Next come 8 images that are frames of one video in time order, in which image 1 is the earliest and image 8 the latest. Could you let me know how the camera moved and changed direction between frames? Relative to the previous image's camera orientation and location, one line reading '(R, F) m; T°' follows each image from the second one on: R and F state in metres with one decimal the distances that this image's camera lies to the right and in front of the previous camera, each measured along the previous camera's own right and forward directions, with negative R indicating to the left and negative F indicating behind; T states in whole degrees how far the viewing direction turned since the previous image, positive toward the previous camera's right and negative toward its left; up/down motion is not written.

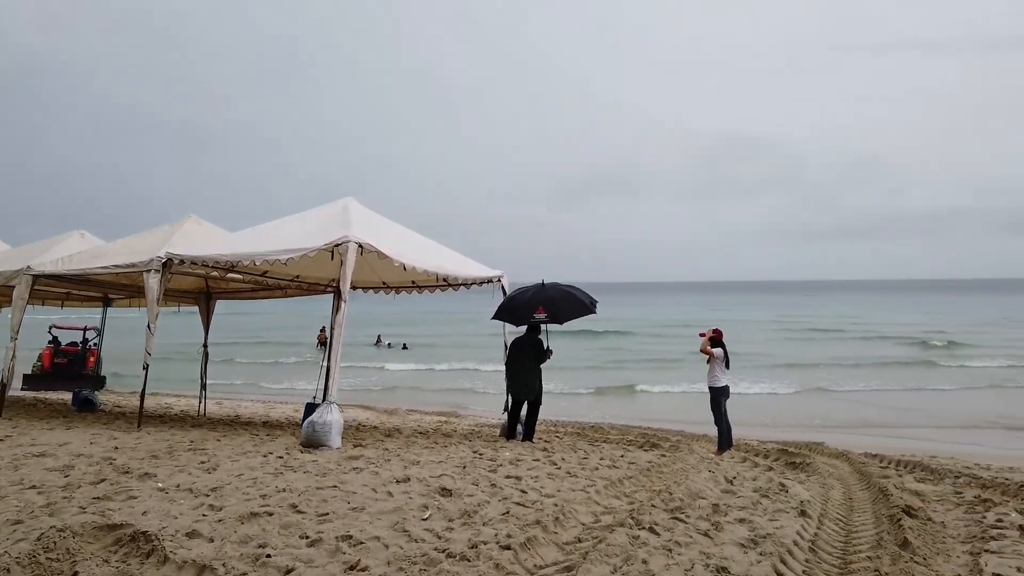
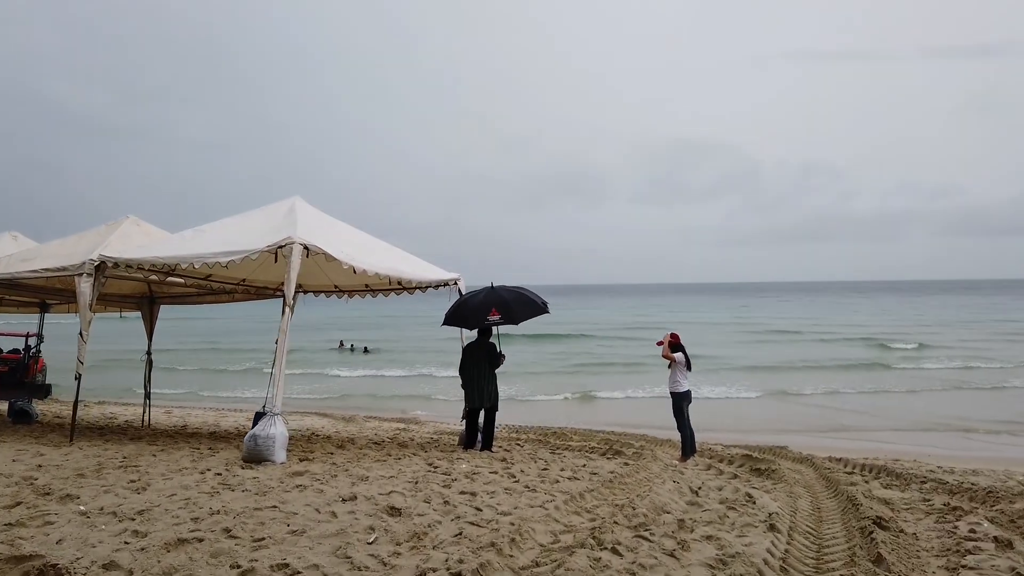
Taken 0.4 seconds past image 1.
(+0.1, +0.3) m; +3°
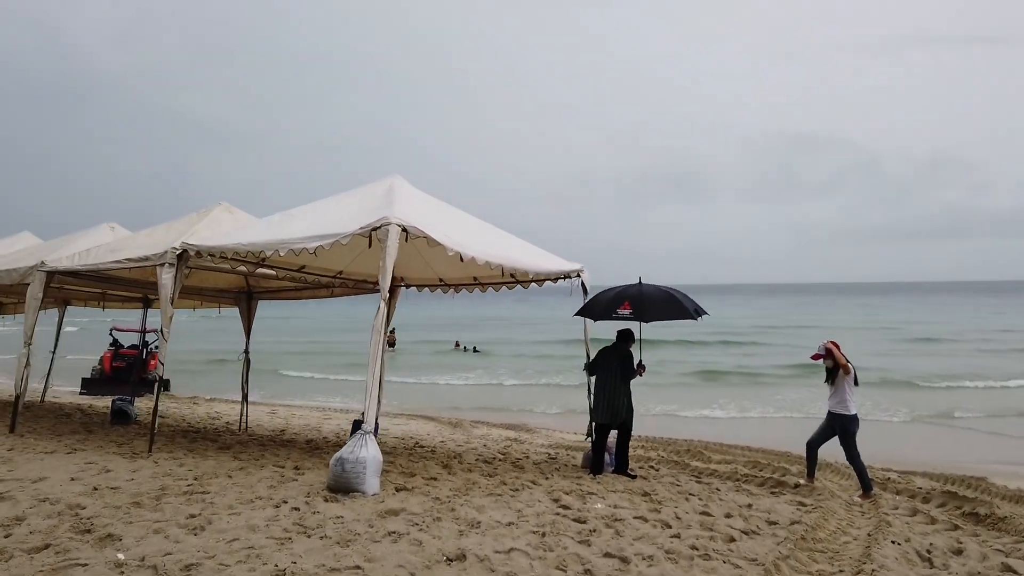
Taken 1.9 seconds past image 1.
(-0.4, +1.3) m; -9°
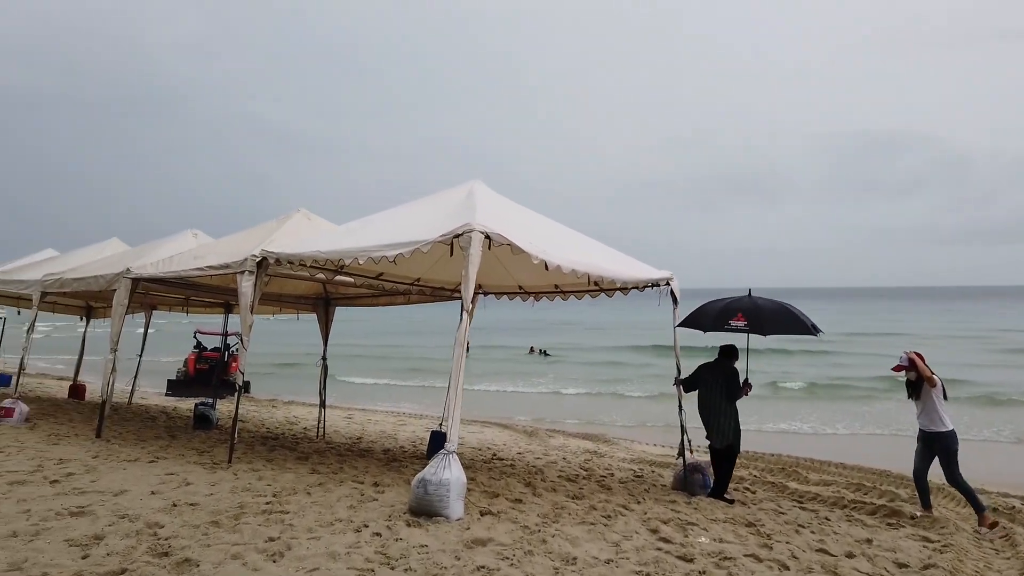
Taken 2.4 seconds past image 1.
(-0.2, +0.4) m; -6°
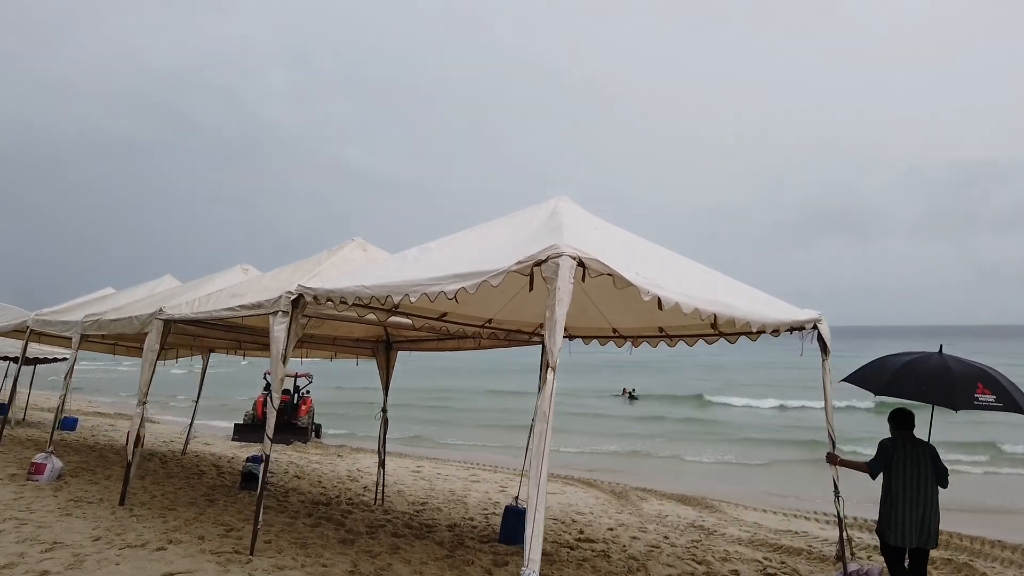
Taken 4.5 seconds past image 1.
(-0.1, +1.3) m; -7°
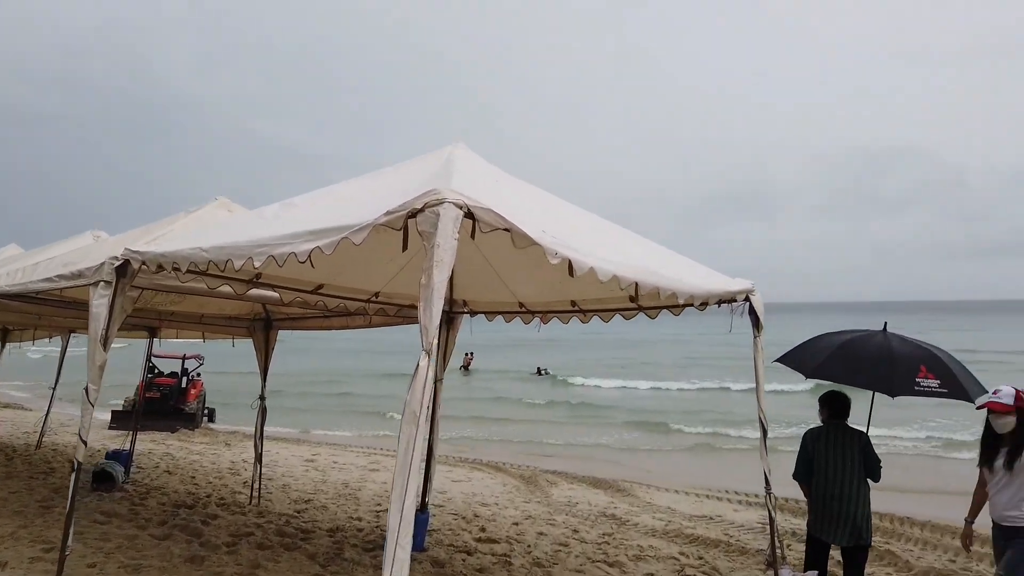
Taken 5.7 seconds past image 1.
(+0.3, +0.8) m; +7°
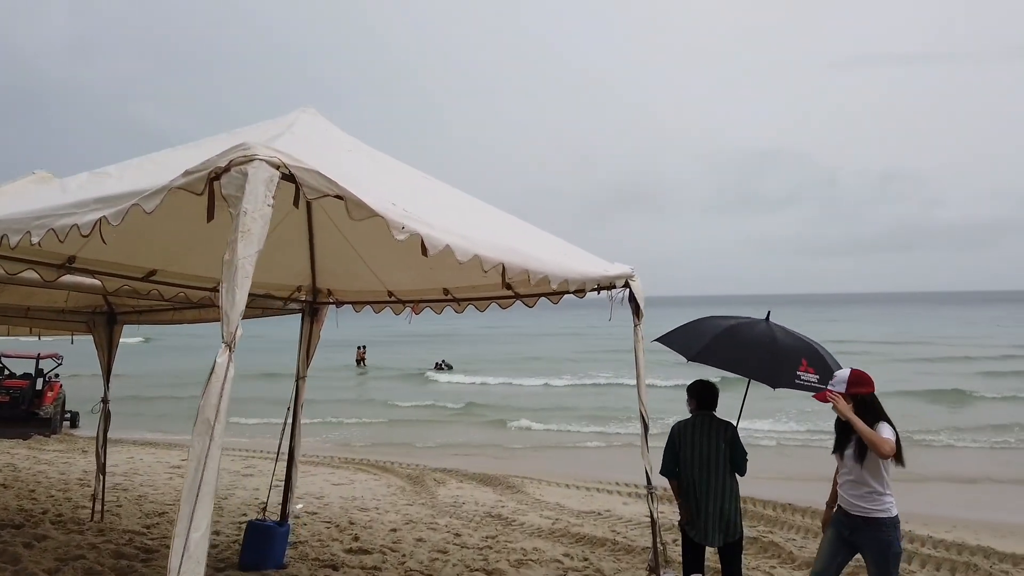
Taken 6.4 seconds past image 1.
(+0.3, +0.3) m; +8°
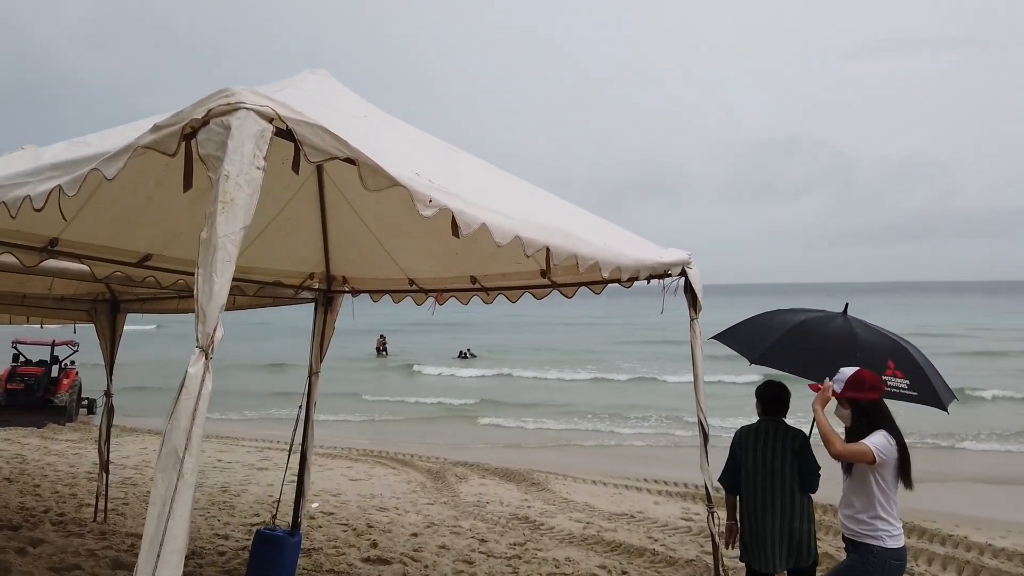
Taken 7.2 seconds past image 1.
(-0.1, +0.5) m; -2°
